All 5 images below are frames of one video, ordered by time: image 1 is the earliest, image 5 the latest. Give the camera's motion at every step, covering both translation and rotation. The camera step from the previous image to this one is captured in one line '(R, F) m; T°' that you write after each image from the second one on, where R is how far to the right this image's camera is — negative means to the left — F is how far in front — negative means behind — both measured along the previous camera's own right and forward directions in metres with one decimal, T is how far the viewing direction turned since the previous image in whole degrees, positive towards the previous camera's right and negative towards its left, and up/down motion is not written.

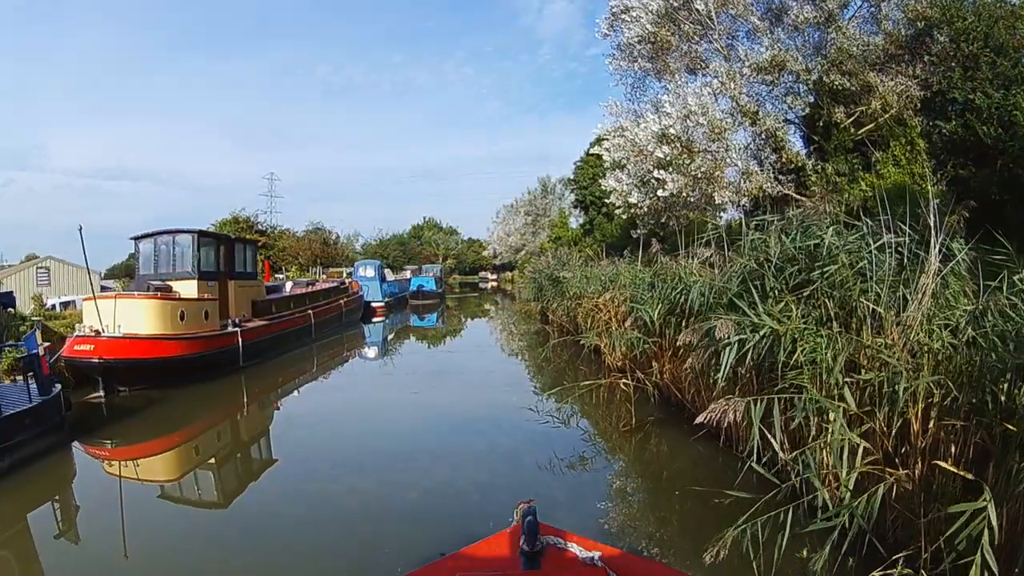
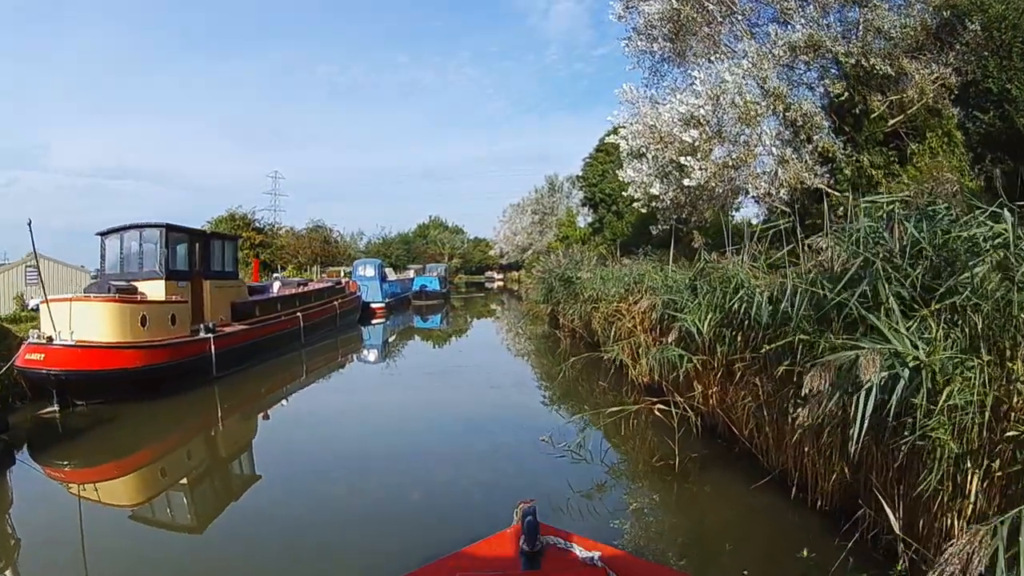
(0.0, +1.2) m; -1°
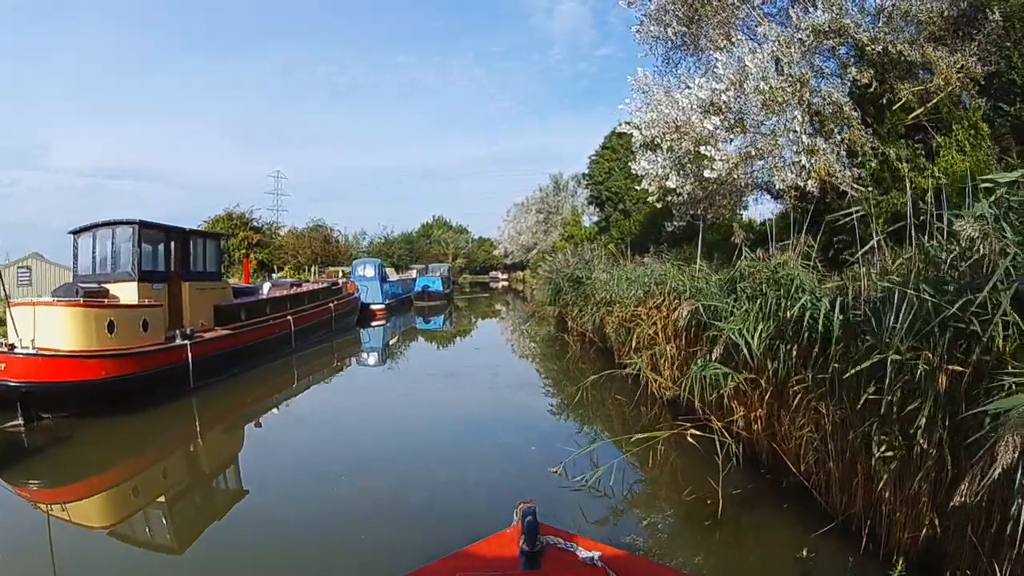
(0.0, +0.8) m; 0°
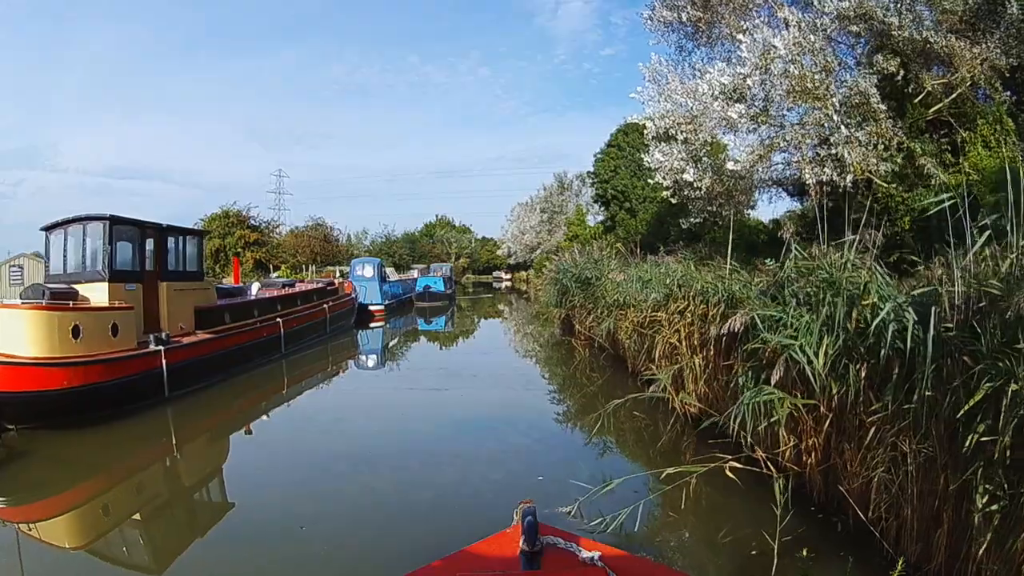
(0.0, +0.7) m; 0°
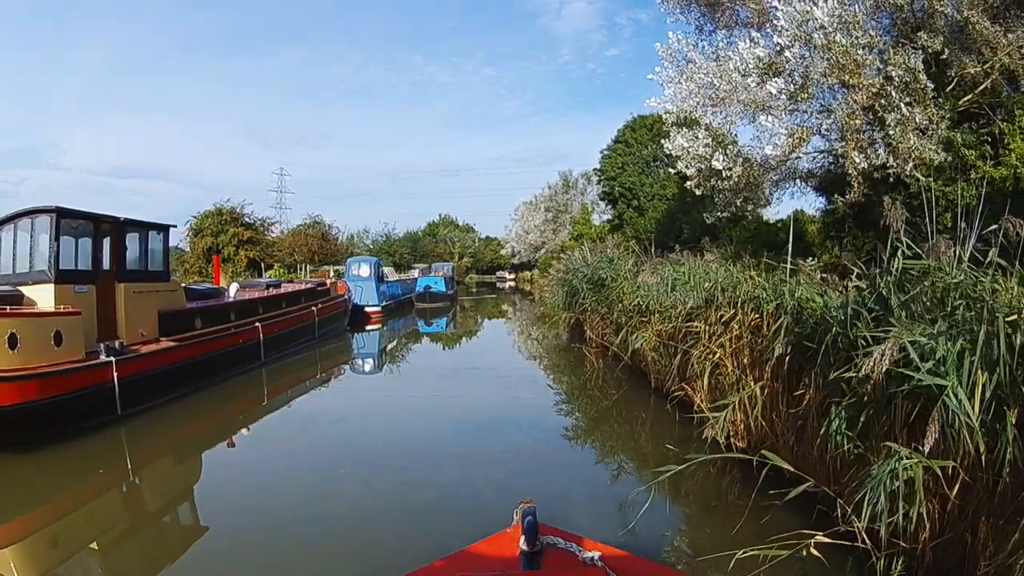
(0.0, +1.0) m; 0°
